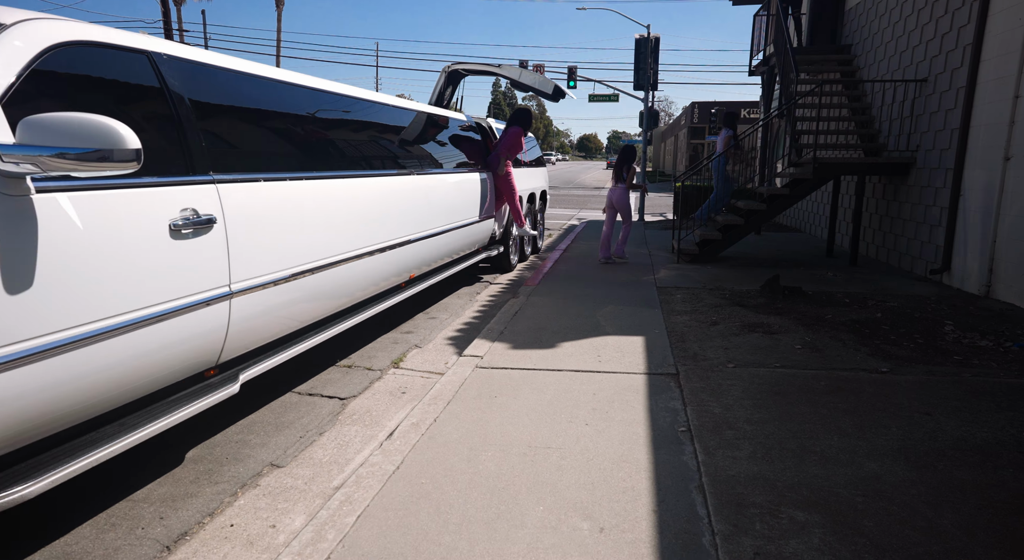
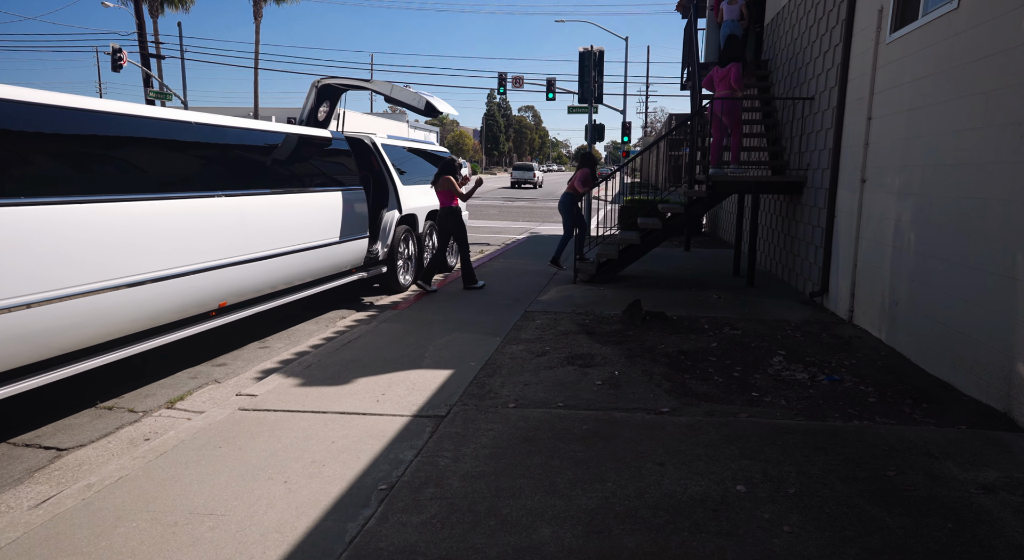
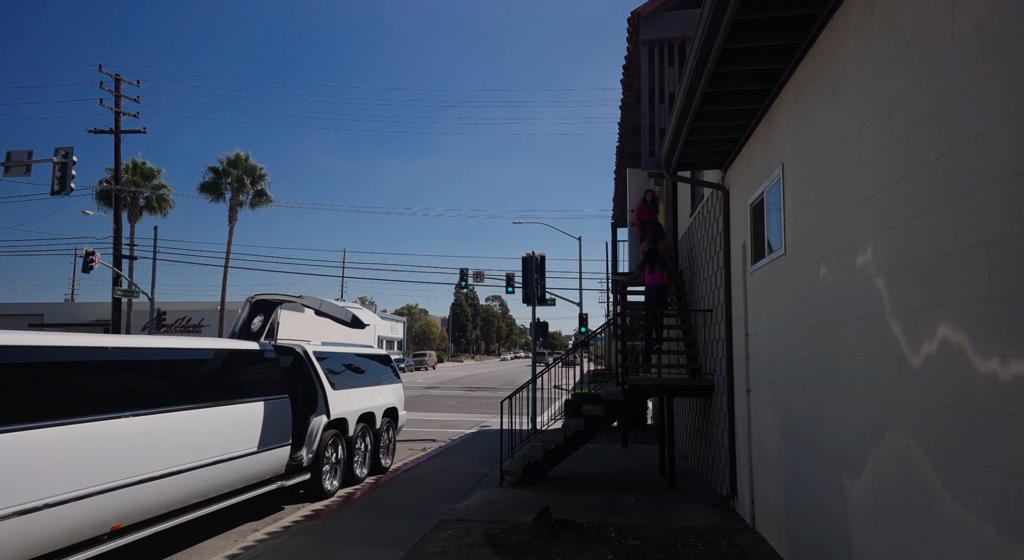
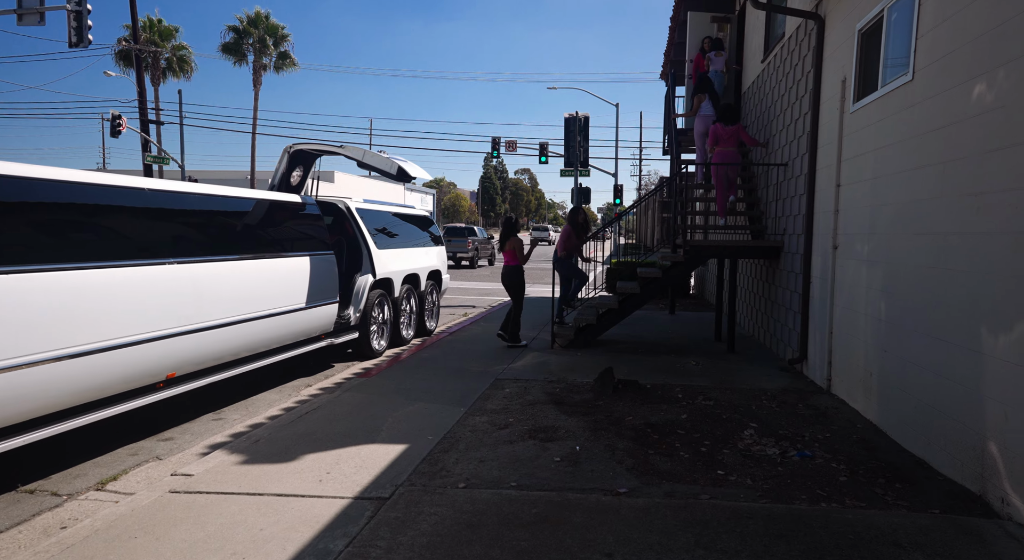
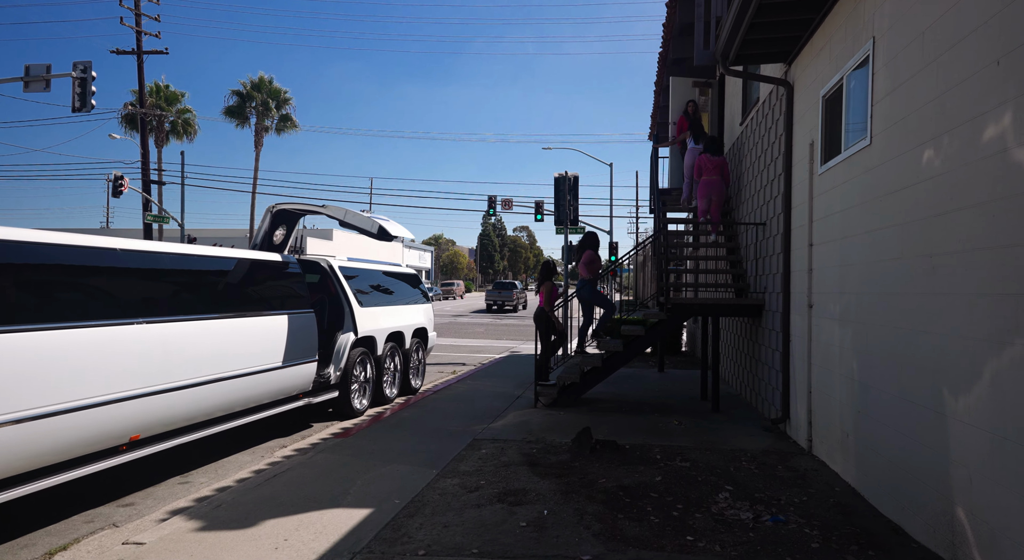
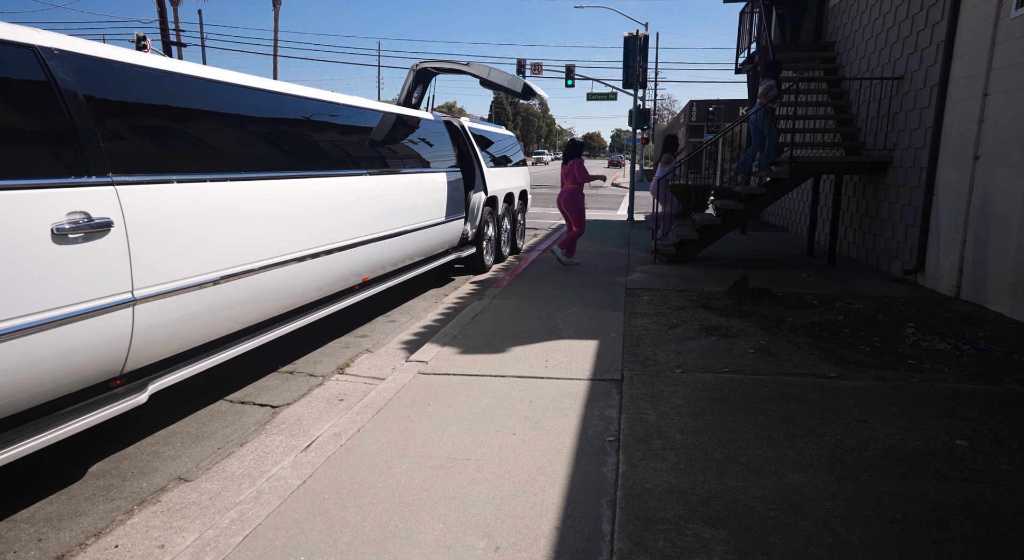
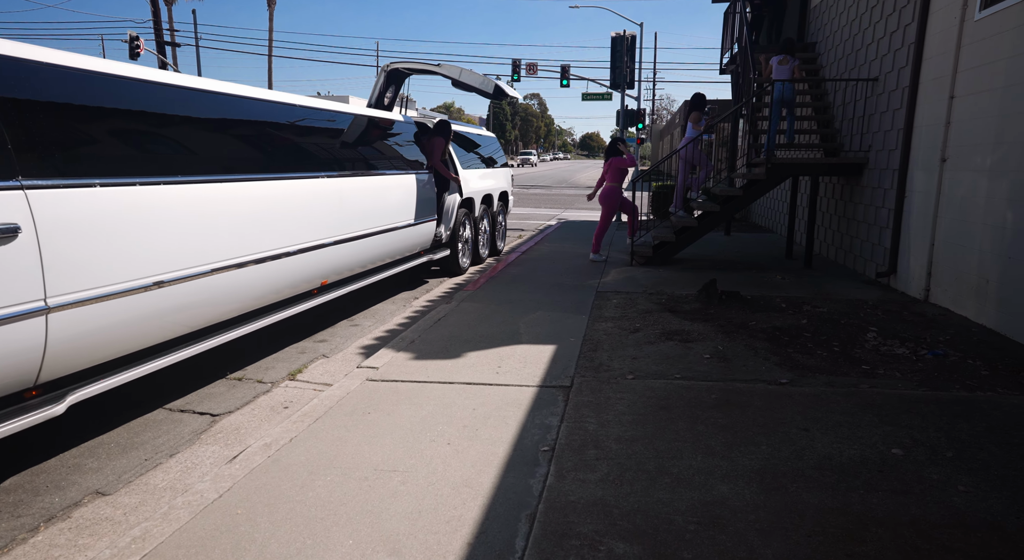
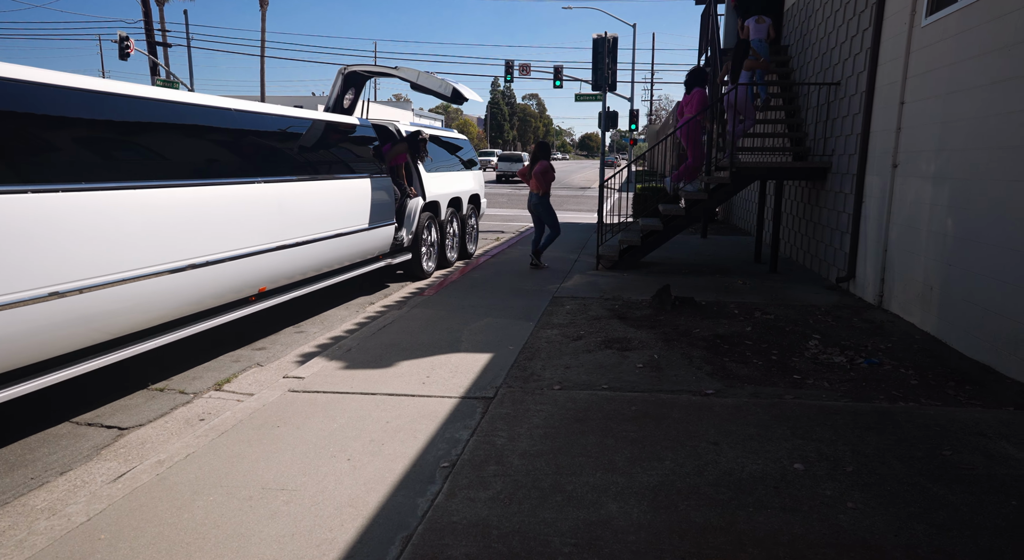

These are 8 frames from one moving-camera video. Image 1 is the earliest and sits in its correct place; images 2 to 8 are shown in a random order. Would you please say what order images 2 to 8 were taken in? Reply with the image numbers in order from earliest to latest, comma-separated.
6, 7, 8, 2, 4, 5, 3
